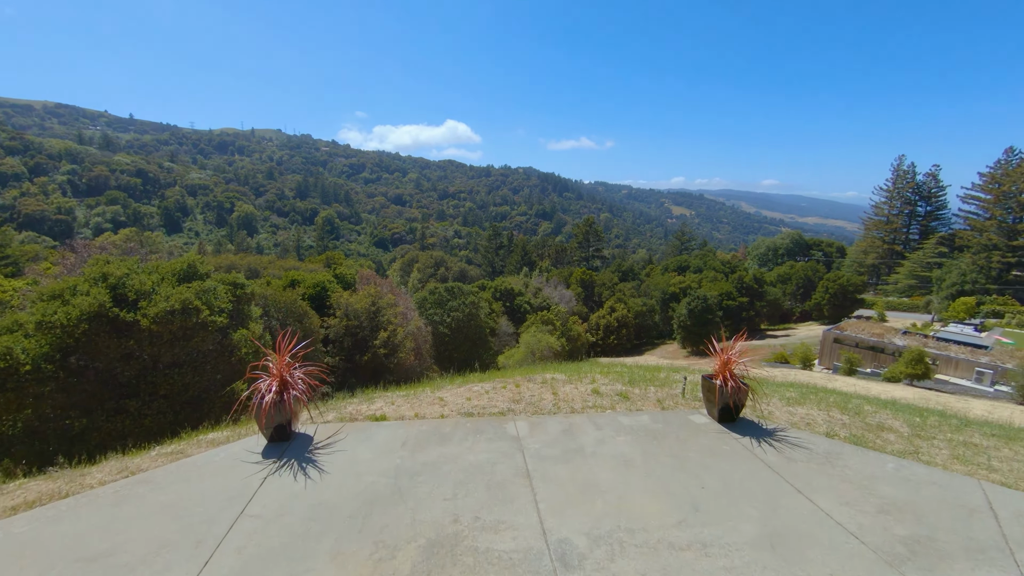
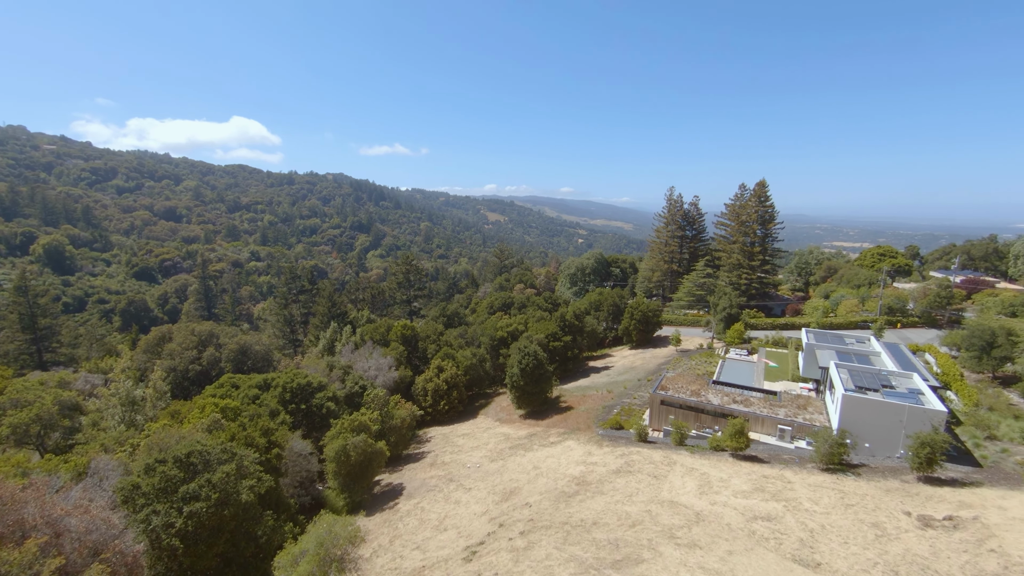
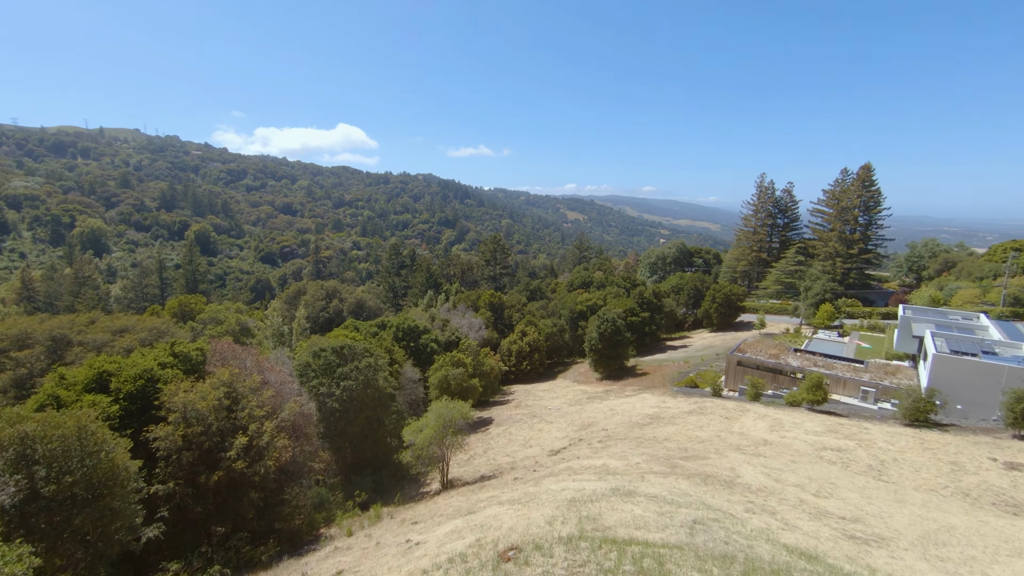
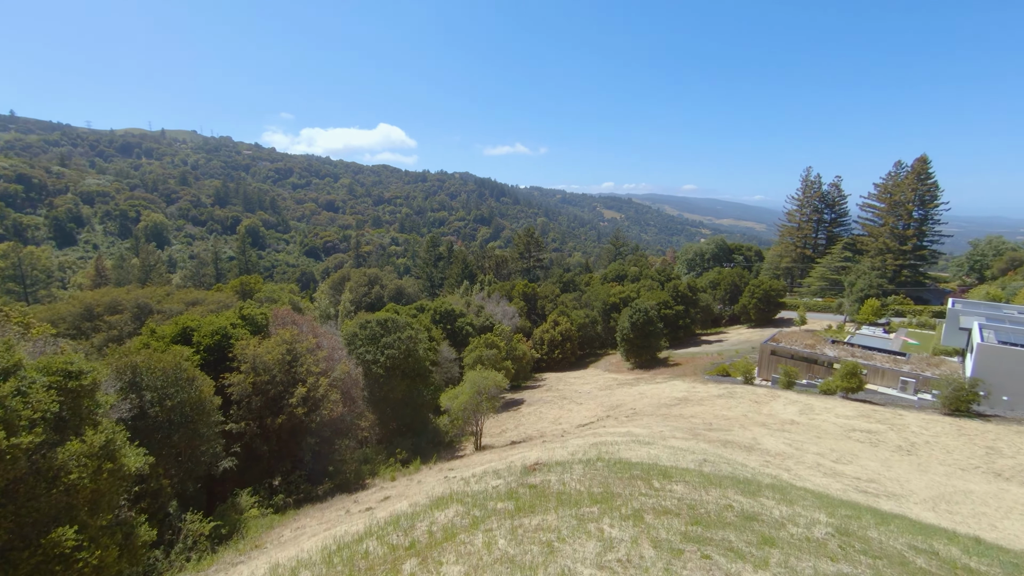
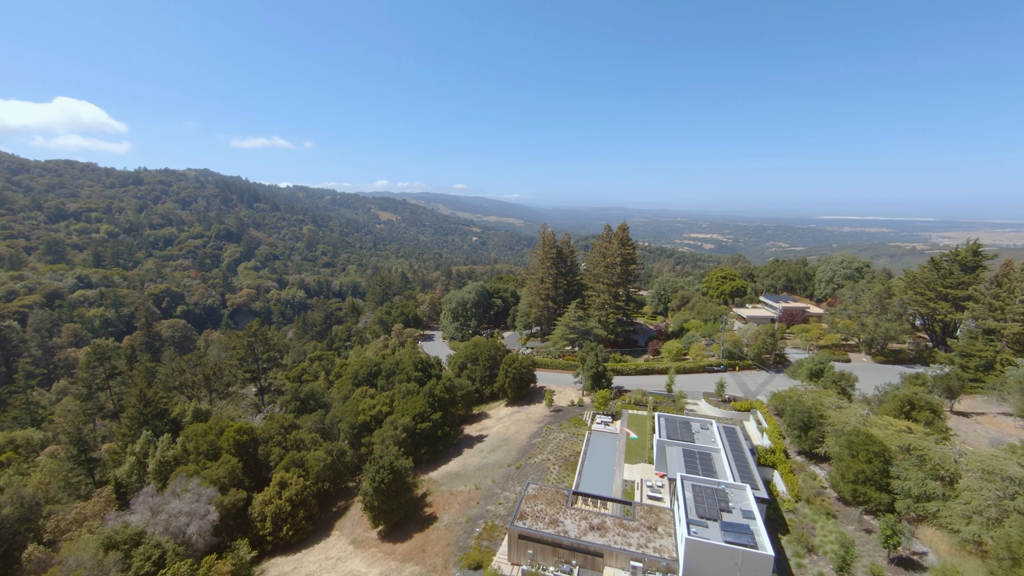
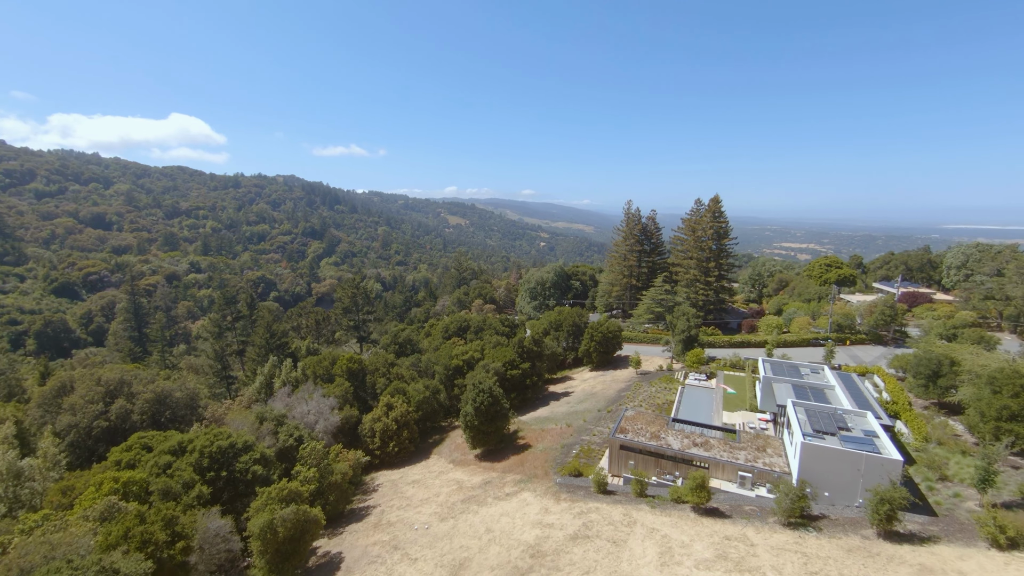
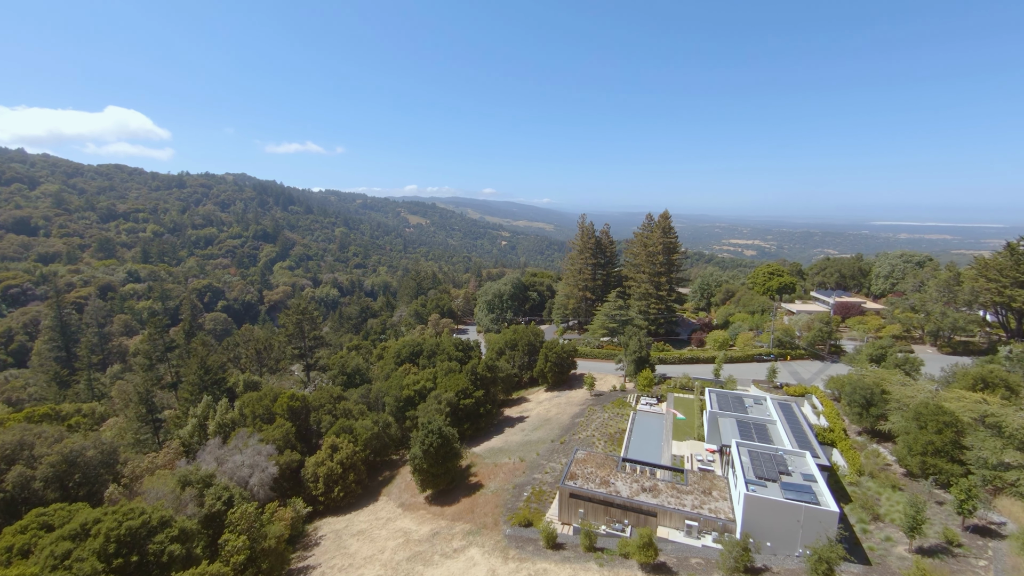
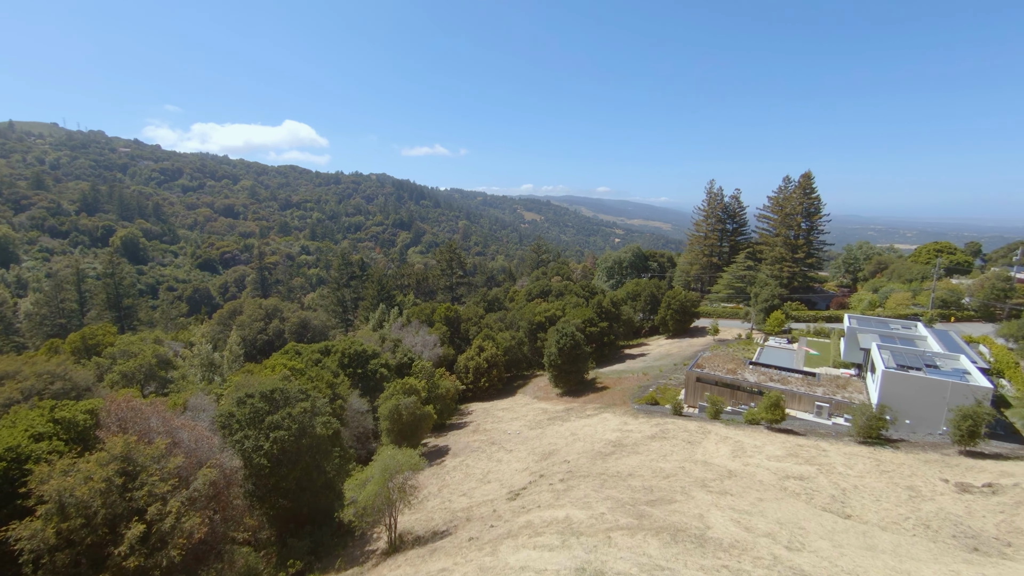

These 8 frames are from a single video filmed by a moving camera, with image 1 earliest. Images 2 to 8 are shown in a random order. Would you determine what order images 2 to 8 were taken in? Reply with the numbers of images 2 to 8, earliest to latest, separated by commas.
4, 3, 8, 2, 6, 7, 5
